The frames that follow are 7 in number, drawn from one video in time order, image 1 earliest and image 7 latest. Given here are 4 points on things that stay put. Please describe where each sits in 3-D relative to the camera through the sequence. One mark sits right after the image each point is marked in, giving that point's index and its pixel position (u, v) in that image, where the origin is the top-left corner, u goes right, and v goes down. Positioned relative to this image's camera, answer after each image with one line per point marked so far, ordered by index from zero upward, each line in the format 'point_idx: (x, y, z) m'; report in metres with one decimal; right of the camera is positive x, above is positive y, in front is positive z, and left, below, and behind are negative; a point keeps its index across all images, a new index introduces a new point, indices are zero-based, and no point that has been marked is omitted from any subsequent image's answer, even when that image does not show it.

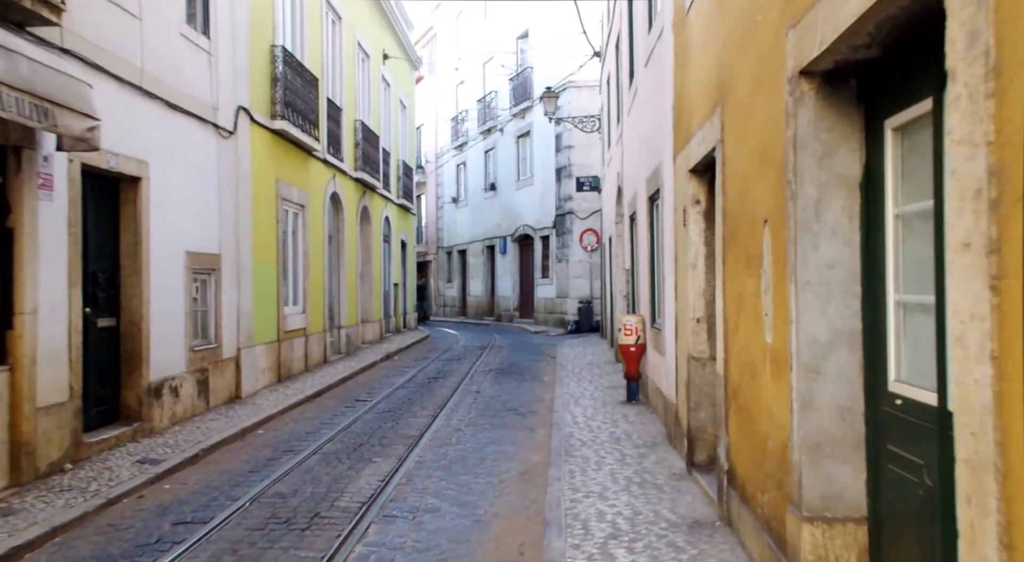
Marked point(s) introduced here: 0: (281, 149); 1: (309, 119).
0: (-3.7, +2.1, +12.7) m
1: (-3.6, +2.8, +14.0) m
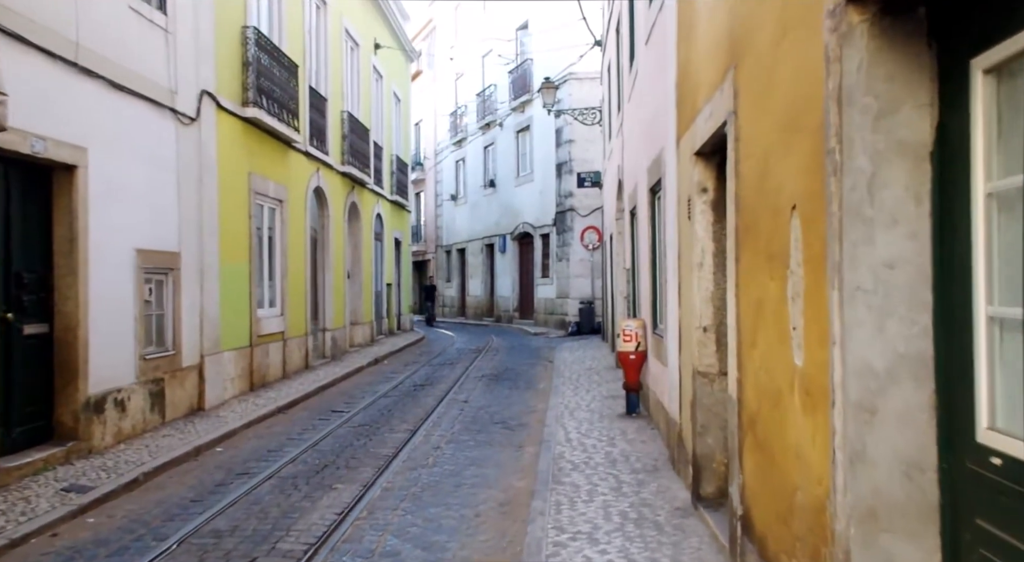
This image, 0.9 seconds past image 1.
0: (-3.8, +2.1, +11.8) m
1: (-3.7, +2.8, +13.1) m
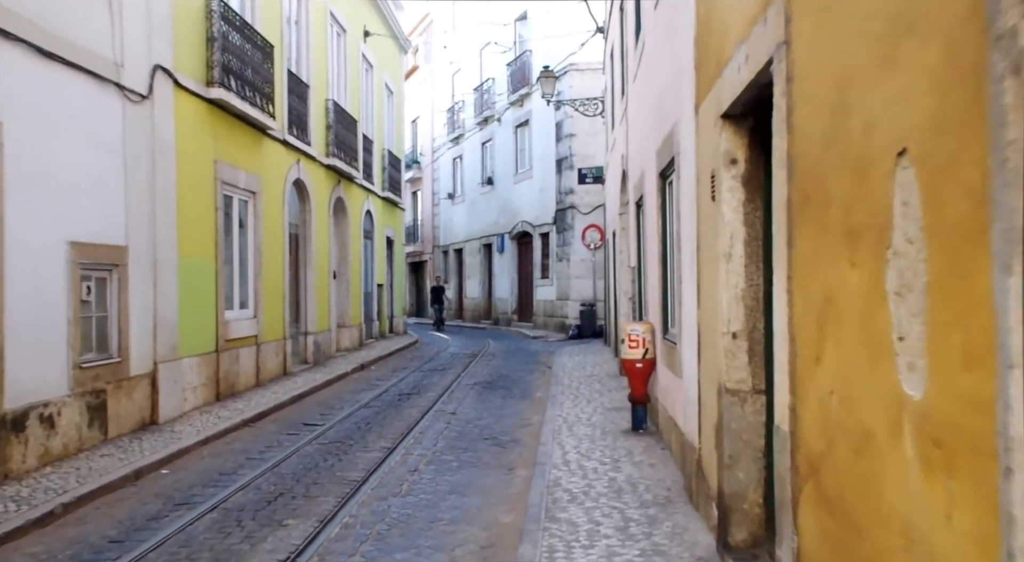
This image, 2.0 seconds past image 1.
0: (-3.9, +2.1, +10.7) m
1: (-3.8, +2.8, +12.0) m
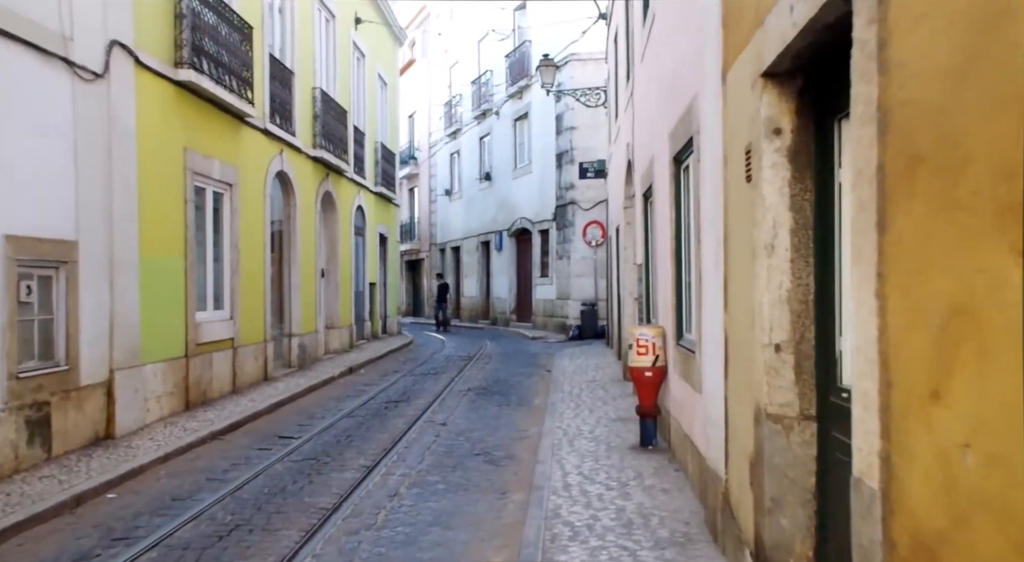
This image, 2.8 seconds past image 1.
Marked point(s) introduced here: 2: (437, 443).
0: (-4.0, +2.1, +9.9) m
1: (-3.8, +2.9, +11.2) m
2: (-0.8, -1.7, +8.3) m
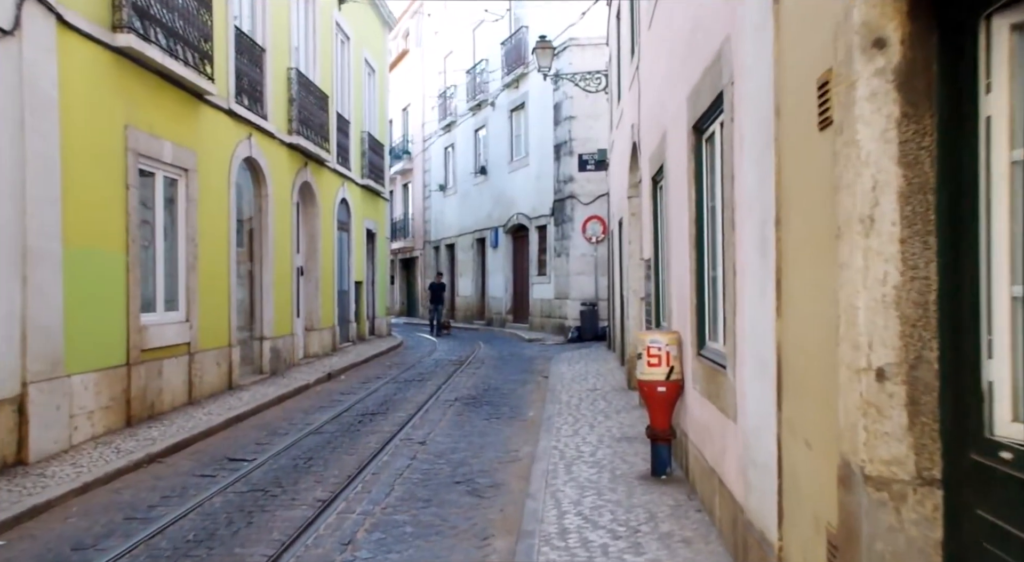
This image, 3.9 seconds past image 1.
0: (-4.1, +2.2, +8.6) m
1: (-3.9, +2.9, +9.9) m
2: (-0.9, -1.7, +7.1) m
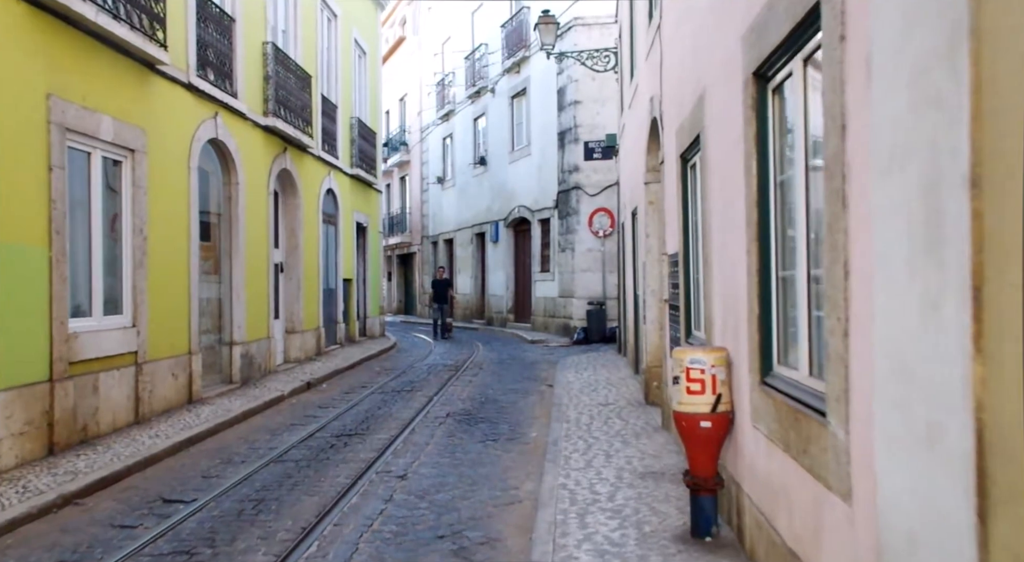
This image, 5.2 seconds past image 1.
0: (-4.1, +2.2, +7.2) m
1: (-3.9, +2.9, +8.5) m
2: (-0.9, -1.7, +5.7) m
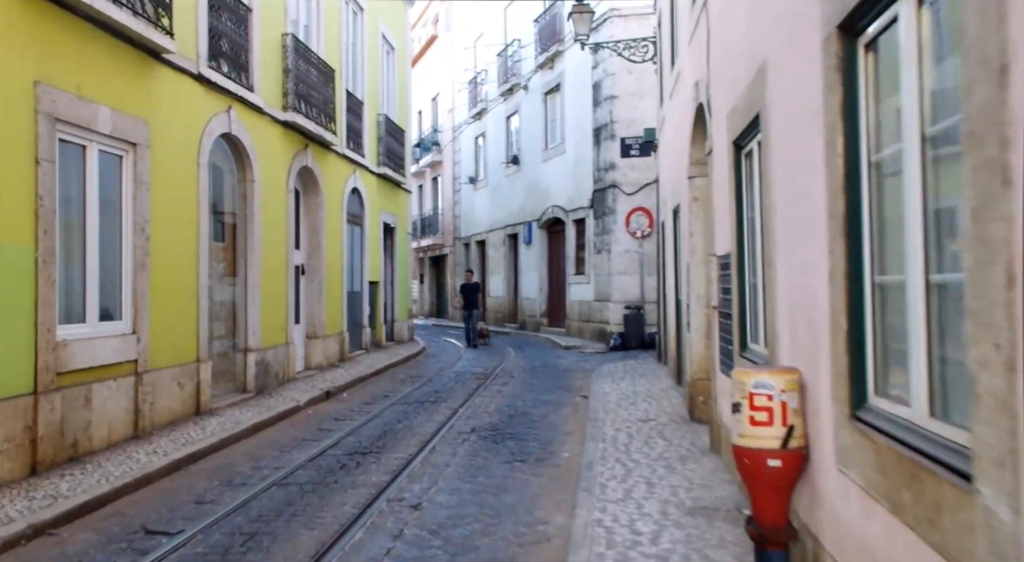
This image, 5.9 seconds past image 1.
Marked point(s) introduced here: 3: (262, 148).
0: (-3.8, +2.1, +6.6) m
1: (-3.6, +2.9, +7.9) m
2: (-0.7, -1.7, +4.9) m
3: (-3.5, +1.9, +11.2) m
